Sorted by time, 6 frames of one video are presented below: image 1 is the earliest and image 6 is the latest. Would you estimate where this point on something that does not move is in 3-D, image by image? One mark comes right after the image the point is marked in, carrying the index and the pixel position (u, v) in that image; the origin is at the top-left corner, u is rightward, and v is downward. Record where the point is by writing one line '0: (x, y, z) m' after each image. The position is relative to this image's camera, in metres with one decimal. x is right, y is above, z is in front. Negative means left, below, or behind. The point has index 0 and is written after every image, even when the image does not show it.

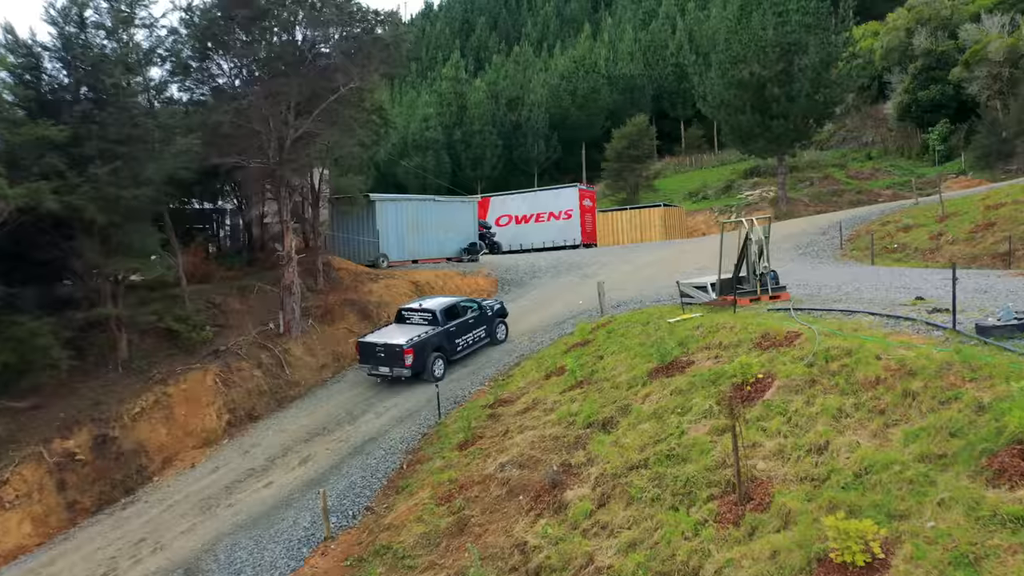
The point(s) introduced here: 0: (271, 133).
0: (-5.0, +3.2, +18.1) m
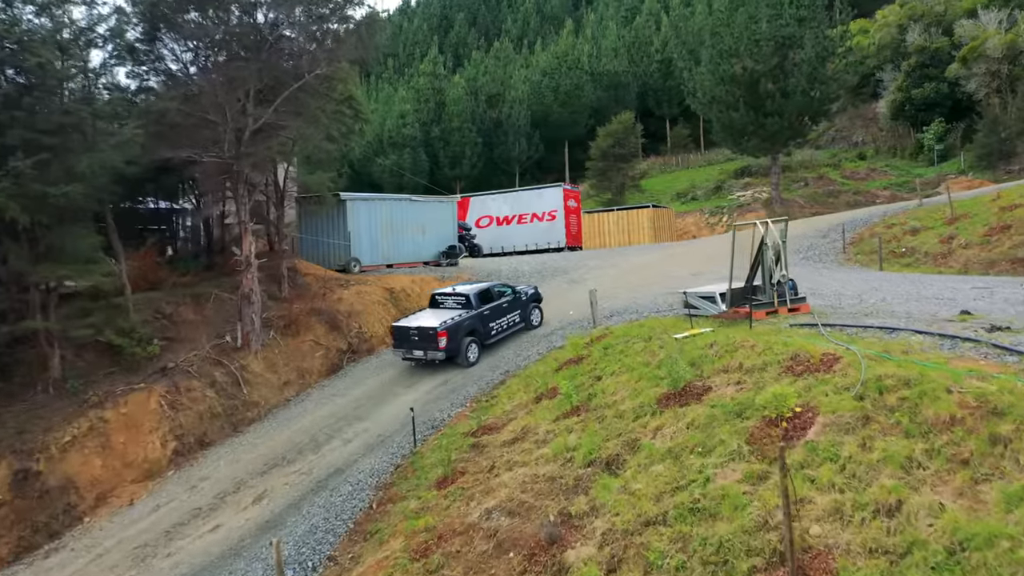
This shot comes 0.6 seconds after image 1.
0: (-5.2, +3.0, +16.2) m
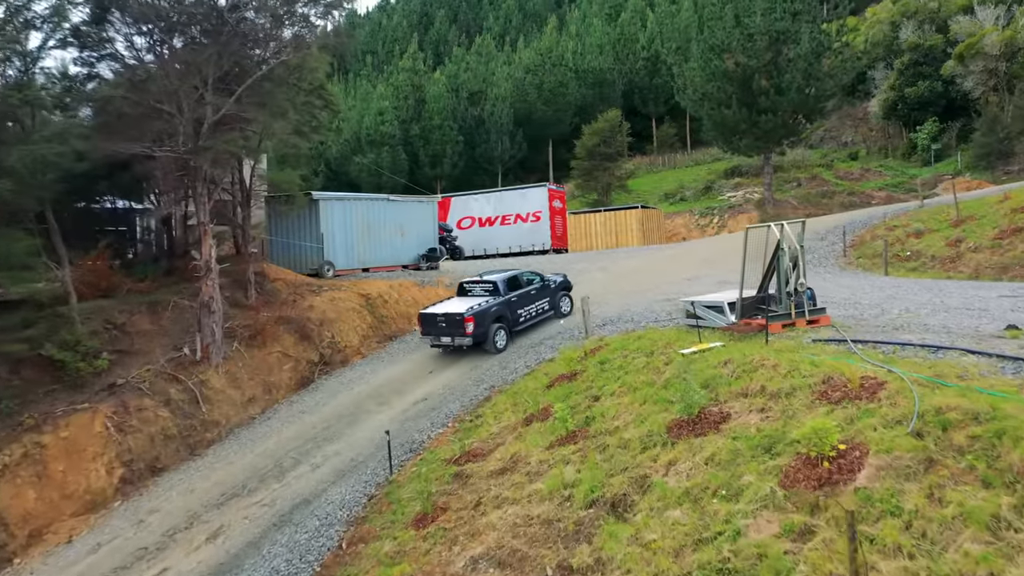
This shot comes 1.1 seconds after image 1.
0: (-5.5, +2.9, +14.8) m
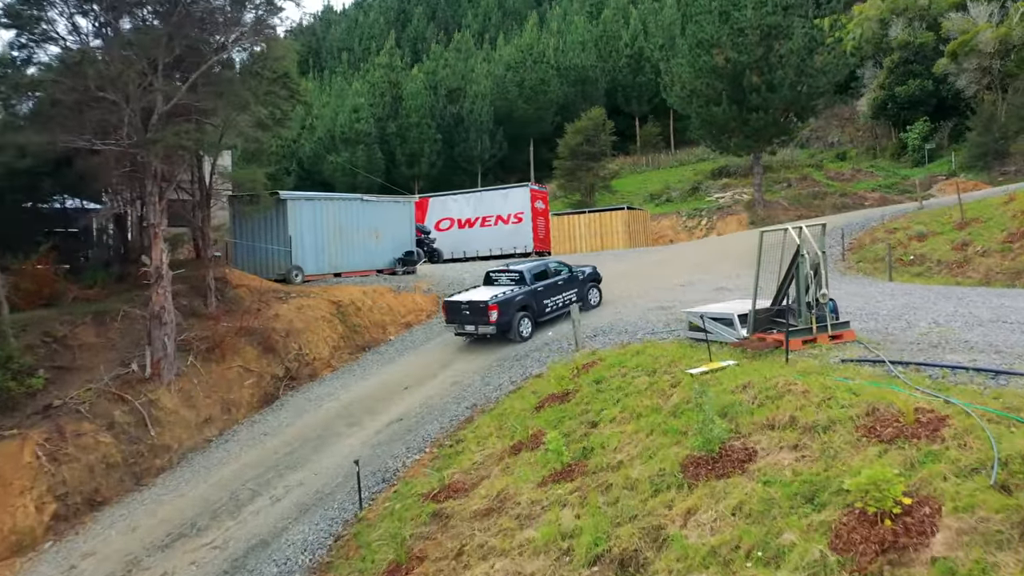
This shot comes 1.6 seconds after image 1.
0: (-5.7, +2.8, +13.3) m
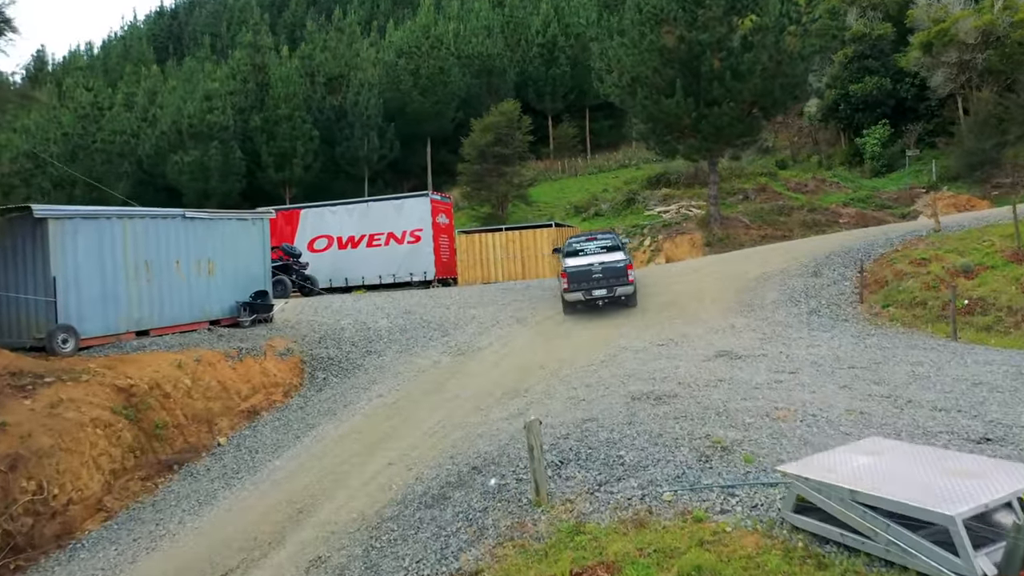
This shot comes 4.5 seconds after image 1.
0: (-6.4, +1.8, +5.9) m
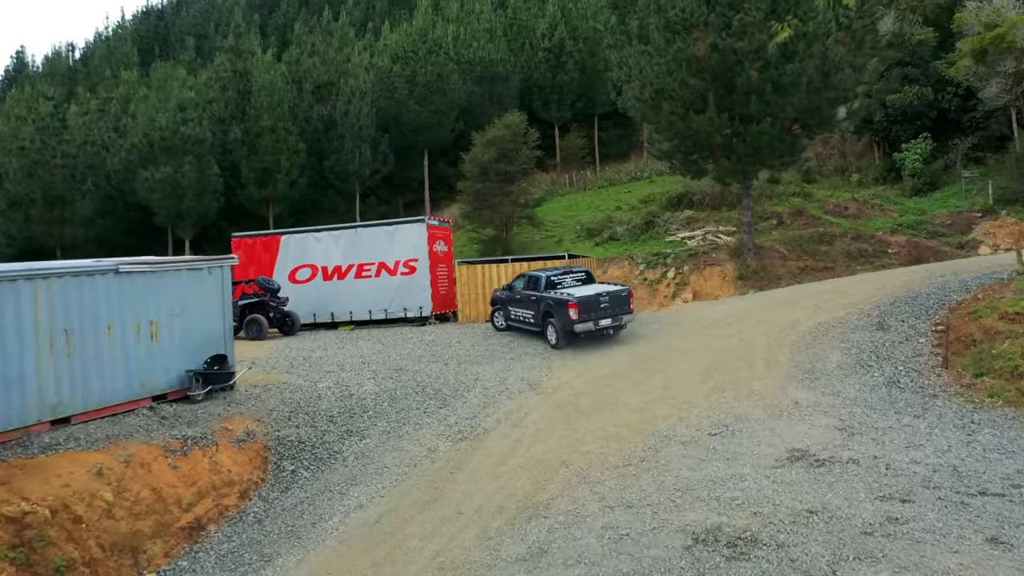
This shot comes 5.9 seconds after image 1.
0: (-6.2, +0.9, +3.0) m
